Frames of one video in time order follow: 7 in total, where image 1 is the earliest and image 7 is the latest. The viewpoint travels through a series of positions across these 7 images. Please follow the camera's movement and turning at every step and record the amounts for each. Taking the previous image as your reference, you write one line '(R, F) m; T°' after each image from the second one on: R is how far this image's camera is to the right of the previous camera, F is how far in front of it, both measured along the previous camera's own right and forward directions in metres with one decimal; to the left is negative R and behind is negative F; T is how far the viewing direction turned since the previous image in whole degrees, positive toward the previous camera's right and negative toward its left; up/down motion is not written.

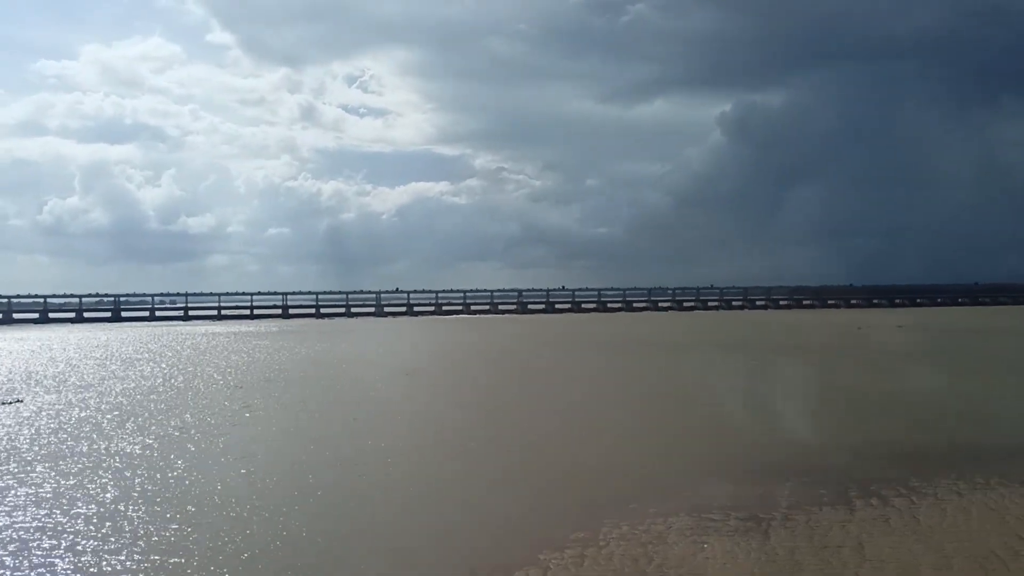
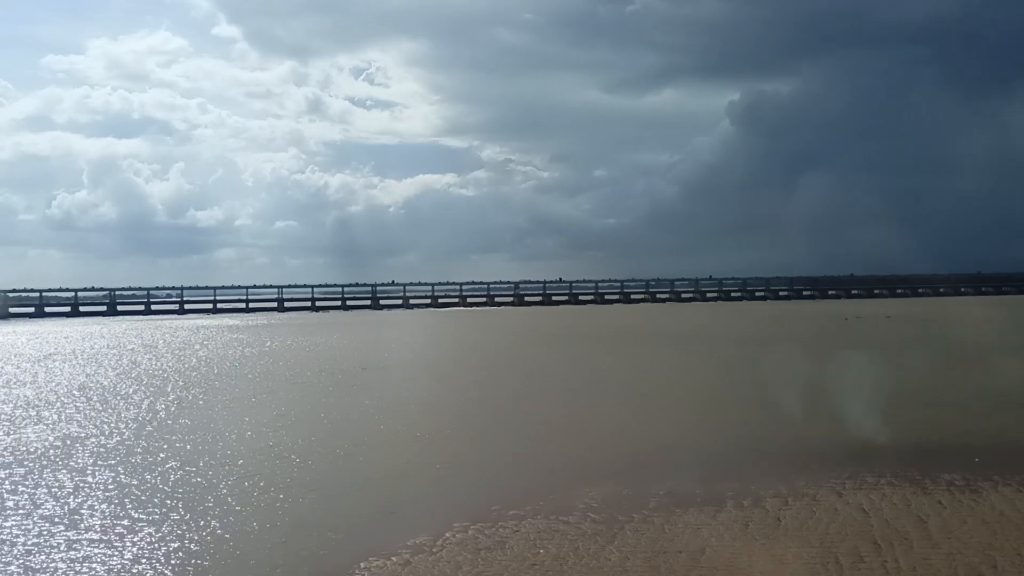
(-0.4, -2.6) m; -1°
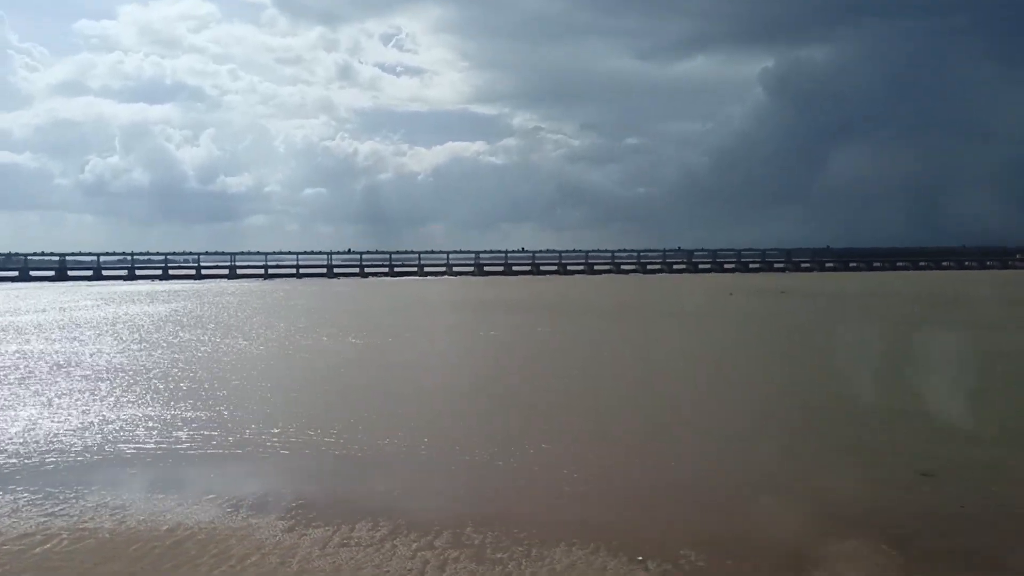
(+1.2, +1.7) m; -2°
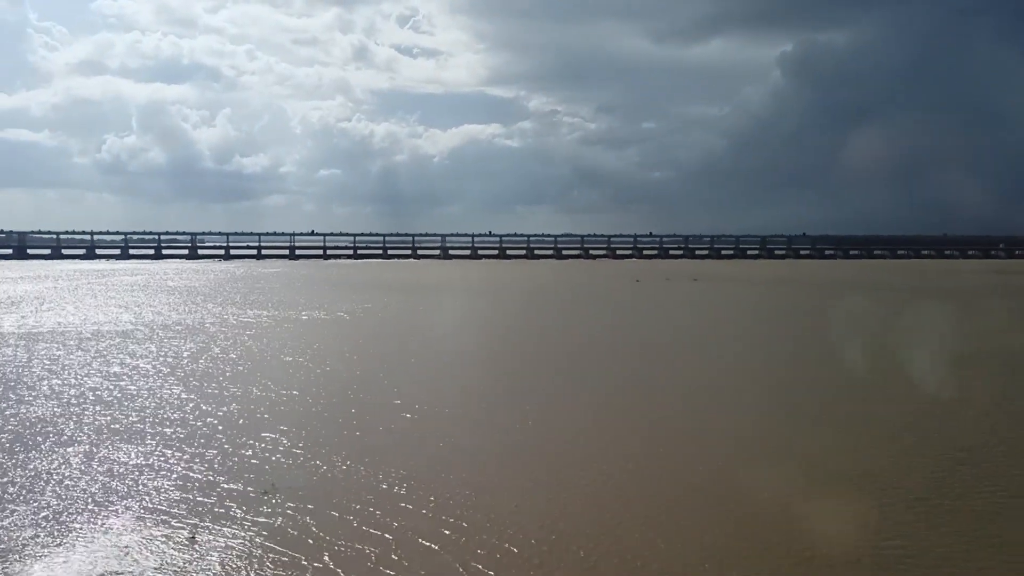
(-1.8, +4.2) m; -1°
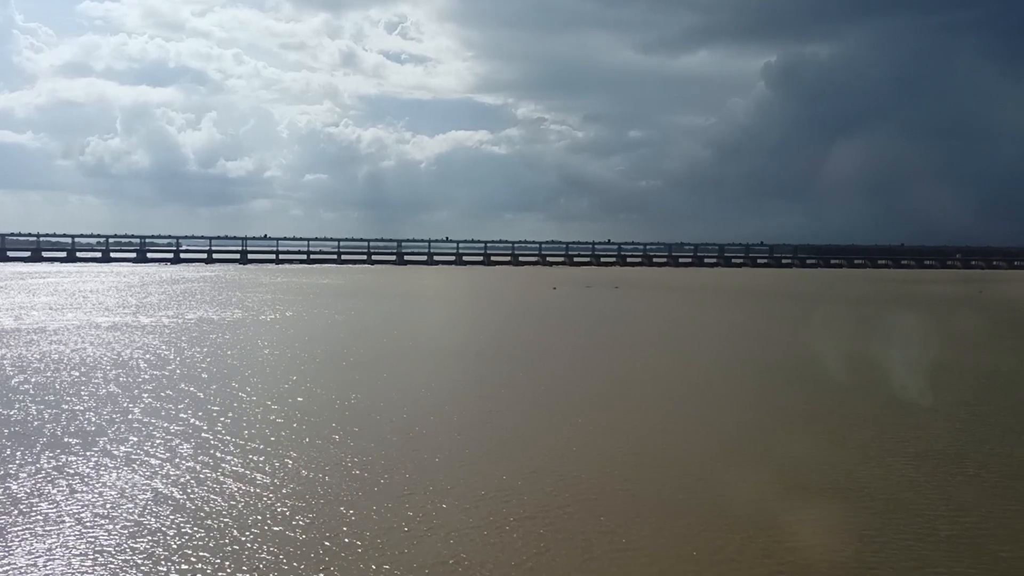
(+0.6, +1.2) m; +1°
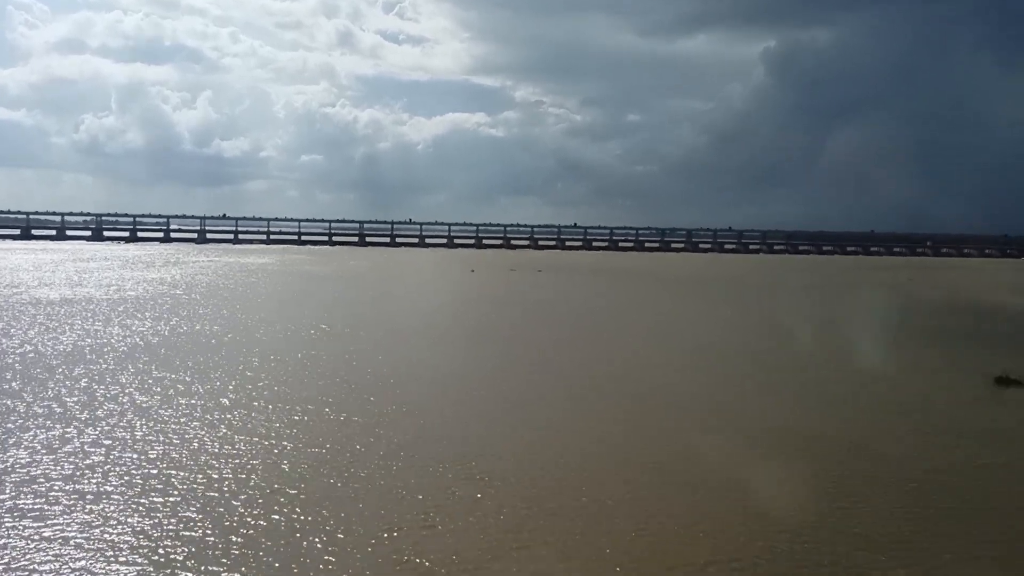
(+0.6, +1.0) m; 0°
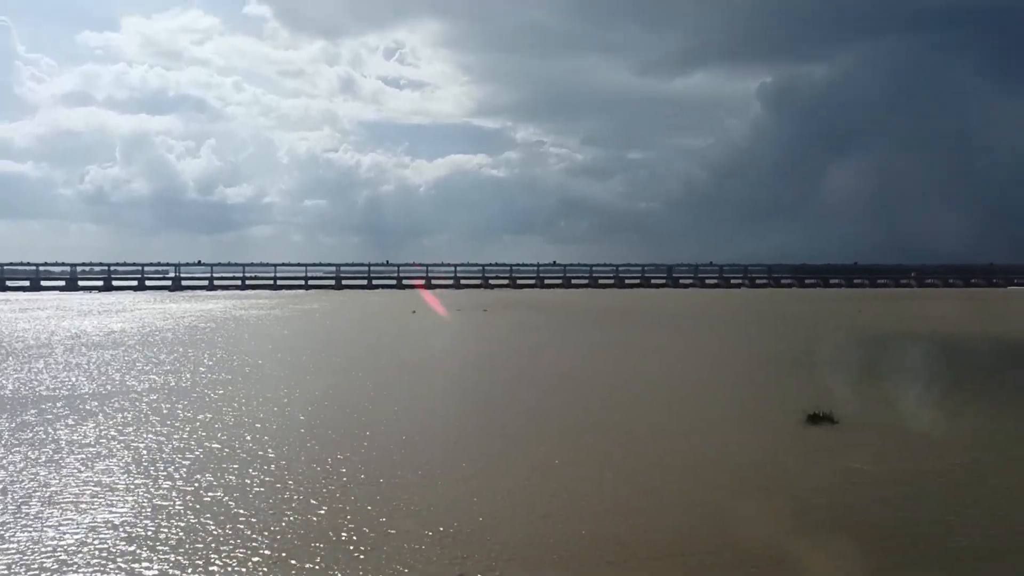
(+0.5, +0.7) m; 0°
